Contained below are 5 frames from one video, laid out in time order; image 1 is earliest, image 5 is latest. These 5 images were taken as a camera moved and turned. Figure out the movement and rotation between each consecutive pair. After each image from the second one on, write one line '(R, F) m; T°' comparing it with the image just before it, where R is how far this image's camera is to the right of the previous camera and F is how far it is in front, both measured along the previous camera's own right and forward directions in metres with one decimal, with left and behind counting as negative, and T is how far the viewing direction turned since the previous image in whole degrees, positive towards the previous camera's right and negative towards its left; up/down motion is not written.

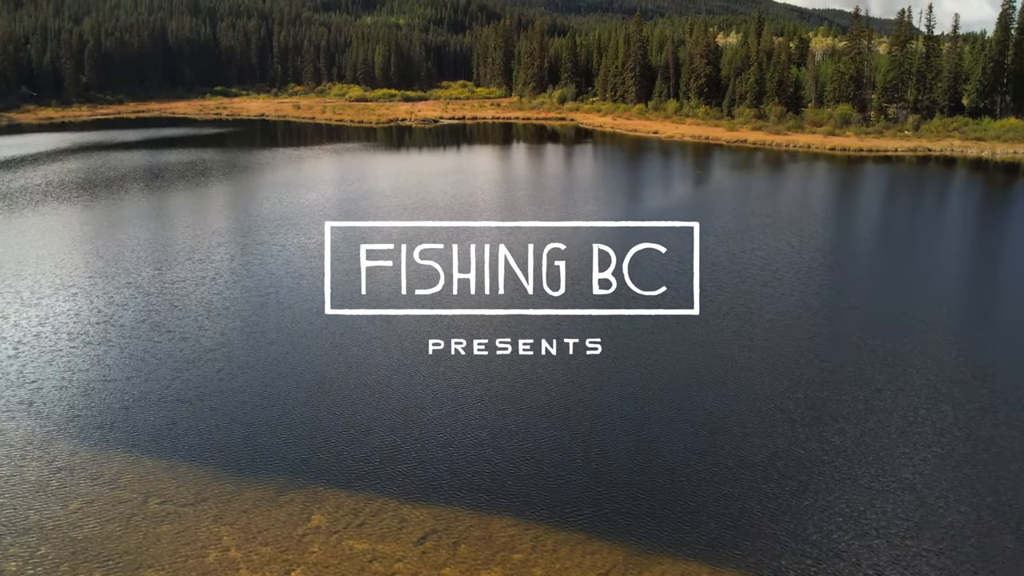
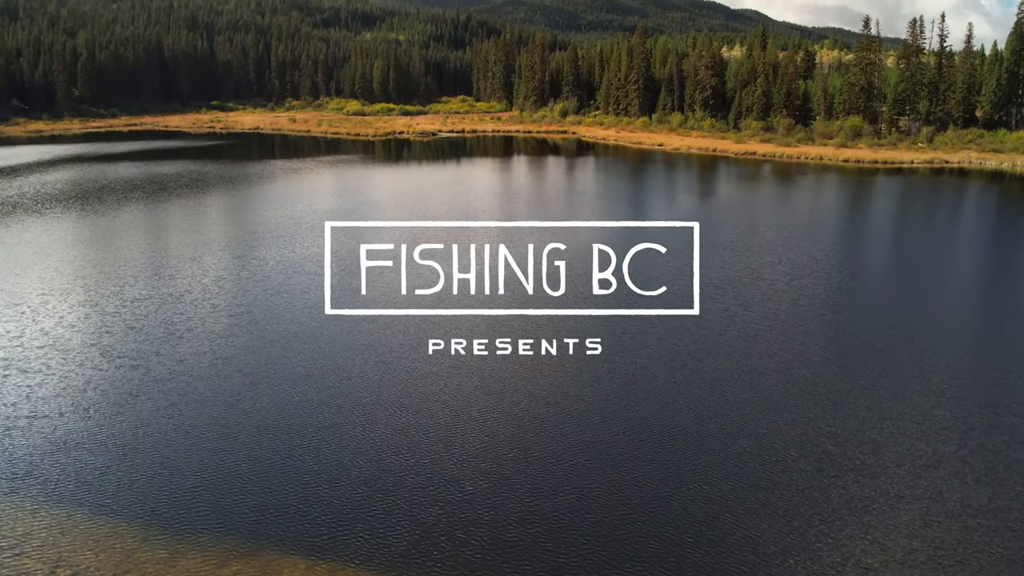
(0.0, +2.6) m; 0°
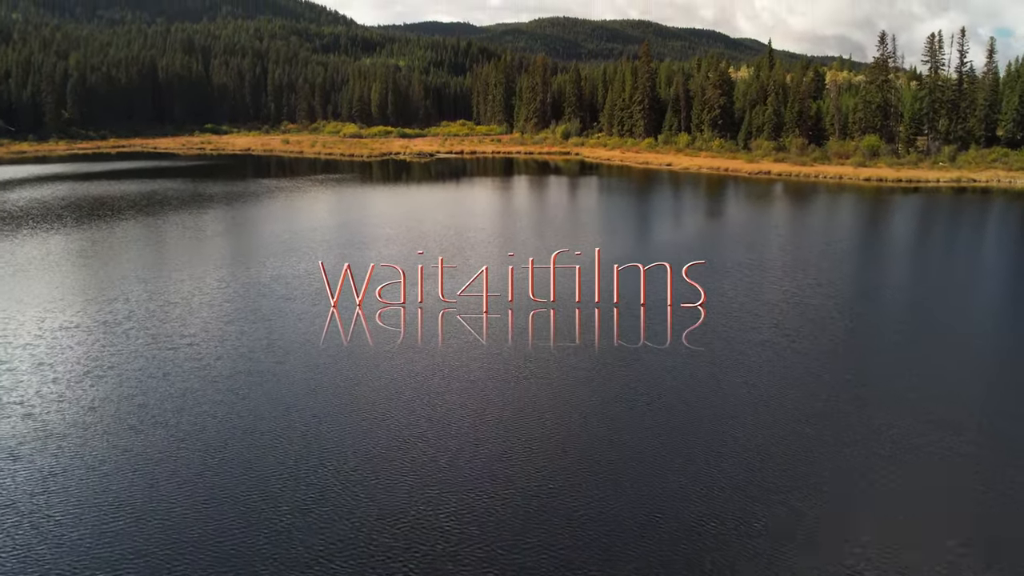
(0.0, +3.9) m; 0°
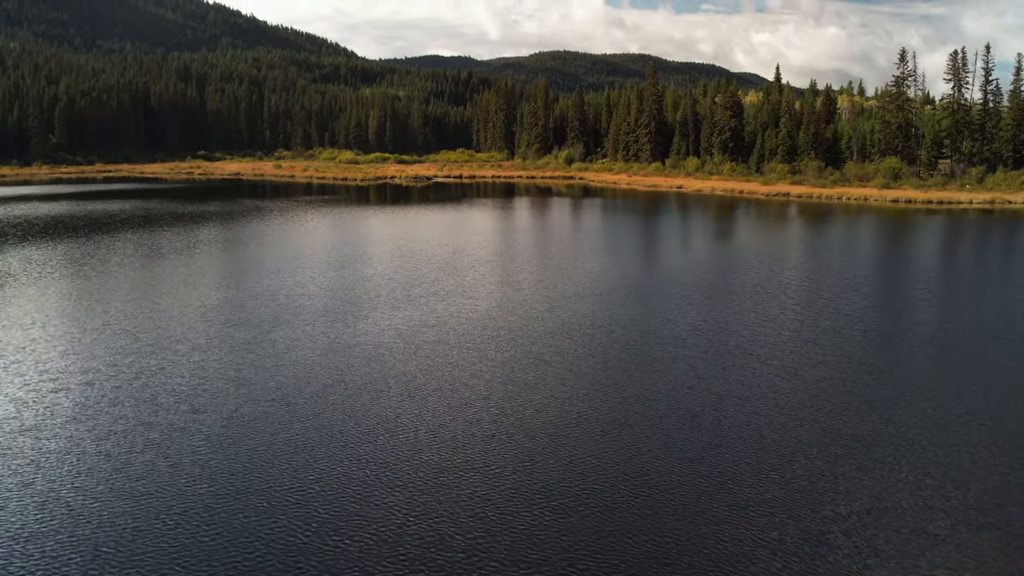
(-0.1, +4.3) m; 0°
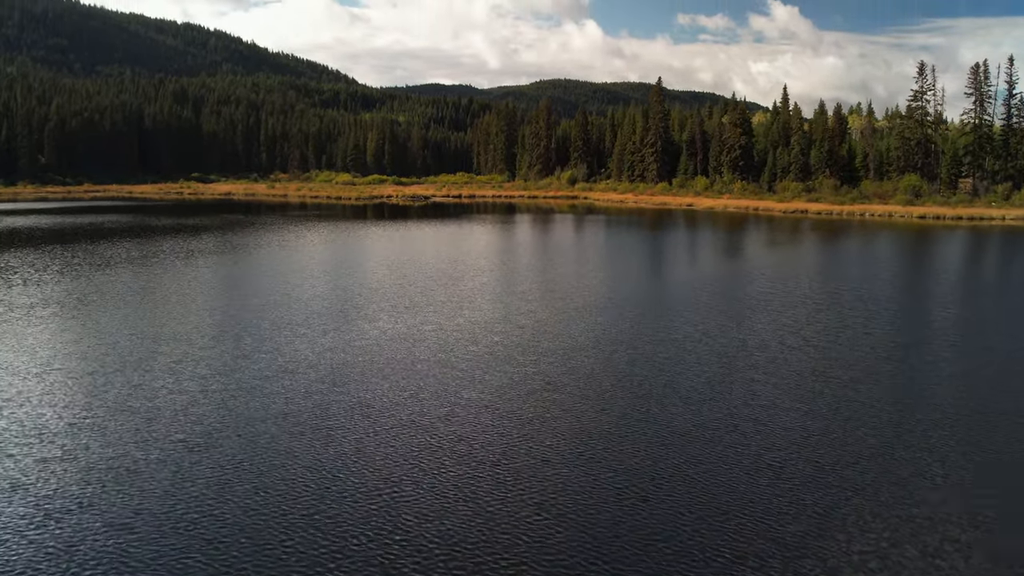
(-0.1, +3.5) m; 0°
